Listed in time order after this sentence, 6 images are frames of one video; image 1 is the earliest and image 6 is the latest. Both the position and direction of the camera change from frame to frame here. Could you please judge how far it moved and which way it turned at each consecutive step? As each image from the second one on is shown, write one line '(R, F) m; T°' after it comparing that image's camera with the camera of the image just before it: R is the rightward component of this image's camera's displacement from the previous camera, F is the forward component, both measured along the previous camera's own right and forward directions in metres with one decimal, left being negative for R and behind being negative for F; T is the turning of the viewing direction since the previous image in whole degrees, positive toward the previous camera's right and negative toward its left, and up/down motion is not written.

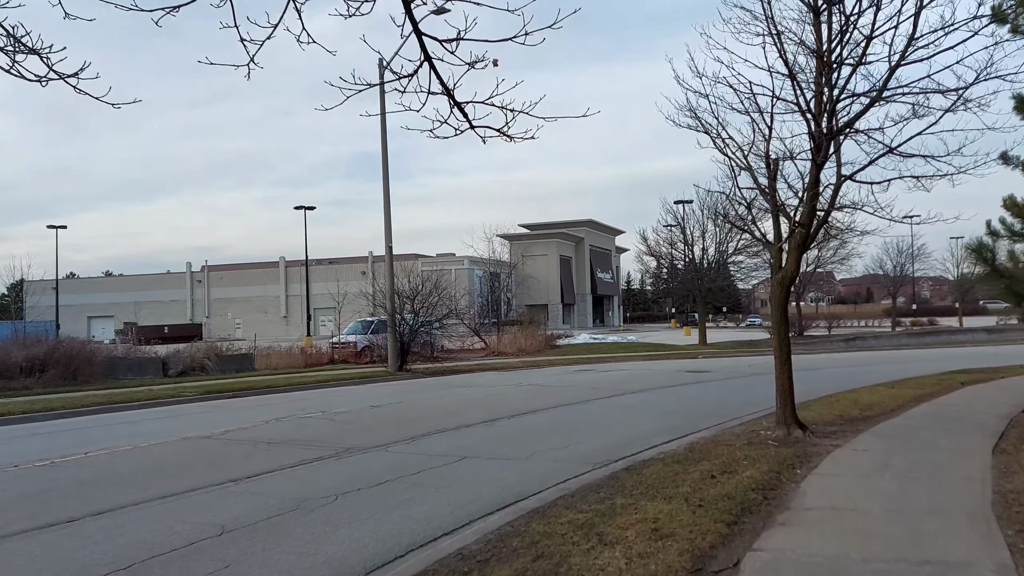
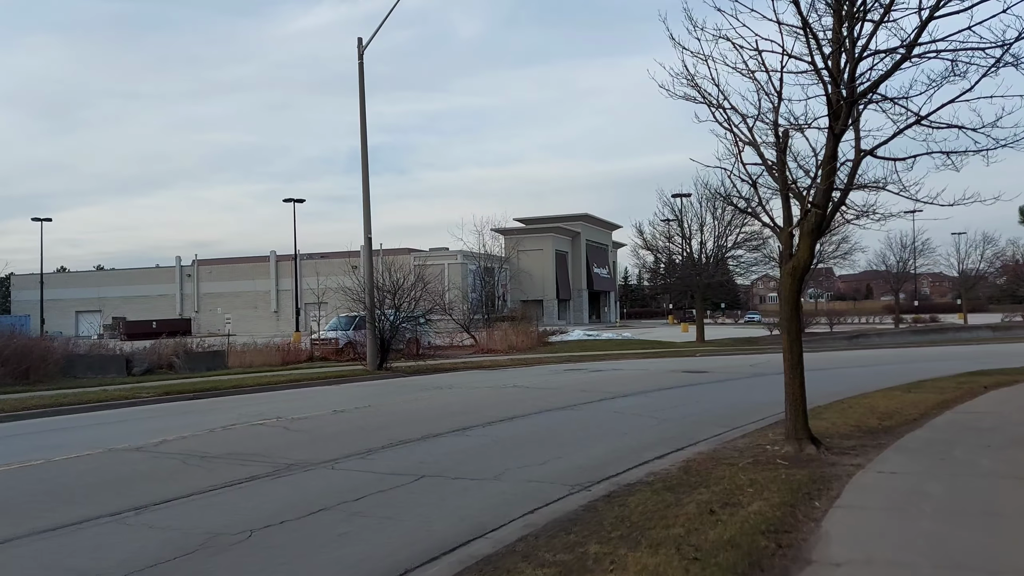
(+0.4, +1.5) m; 0°
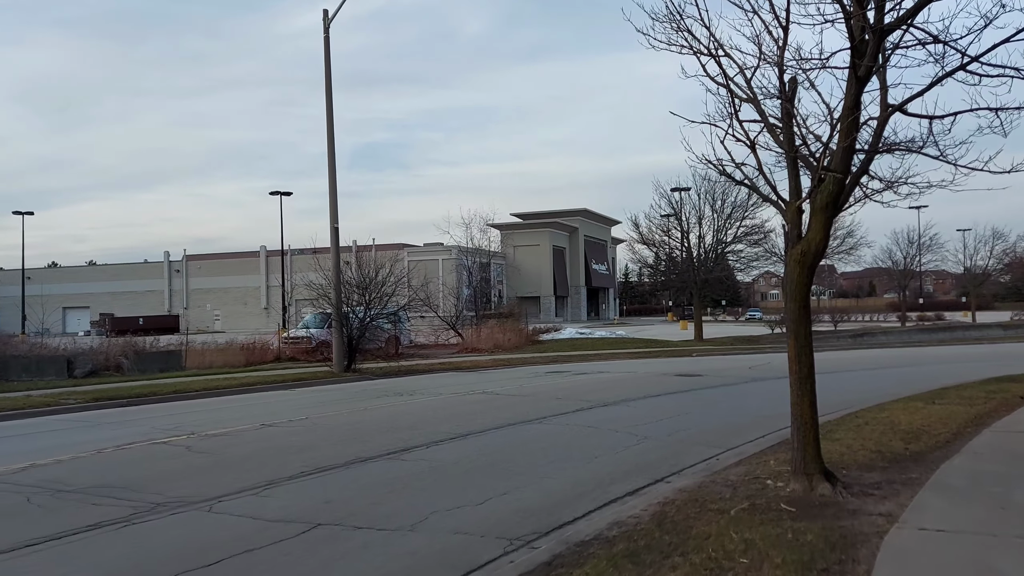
(+0.7, +2.0) m; 0°
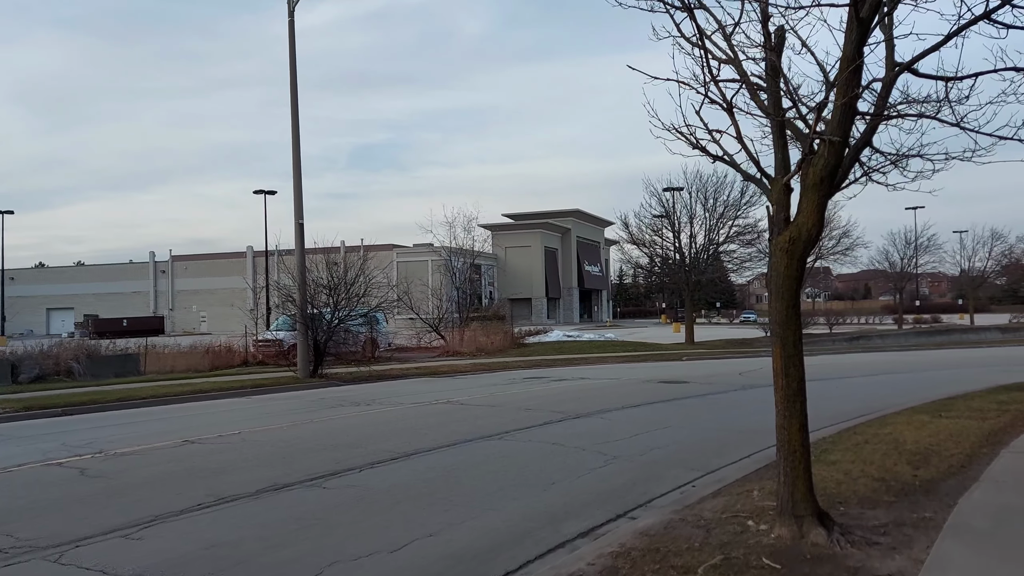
(+0.6, +1.3) m; 0°
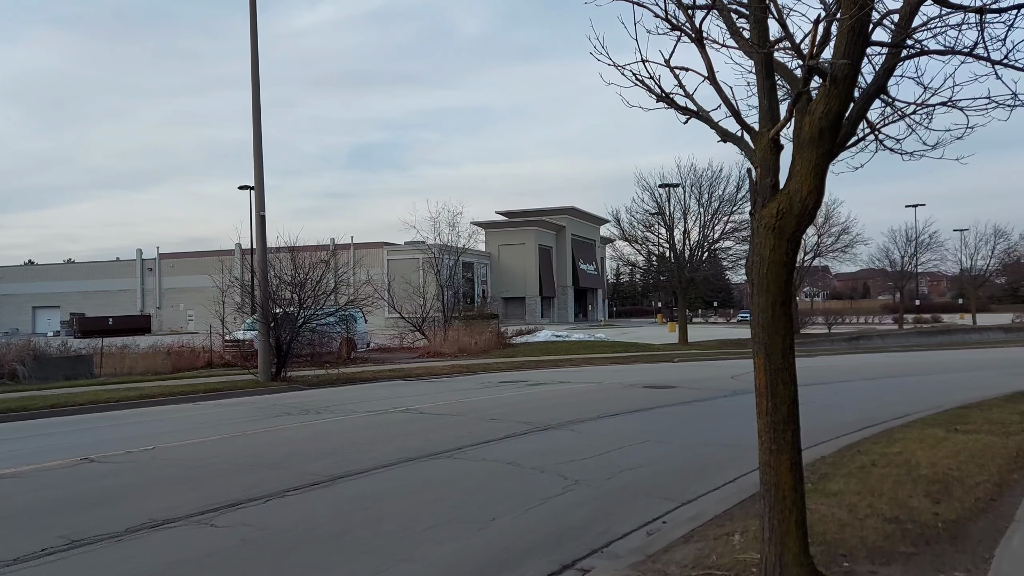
(+0.6, +1.4) m; 0°
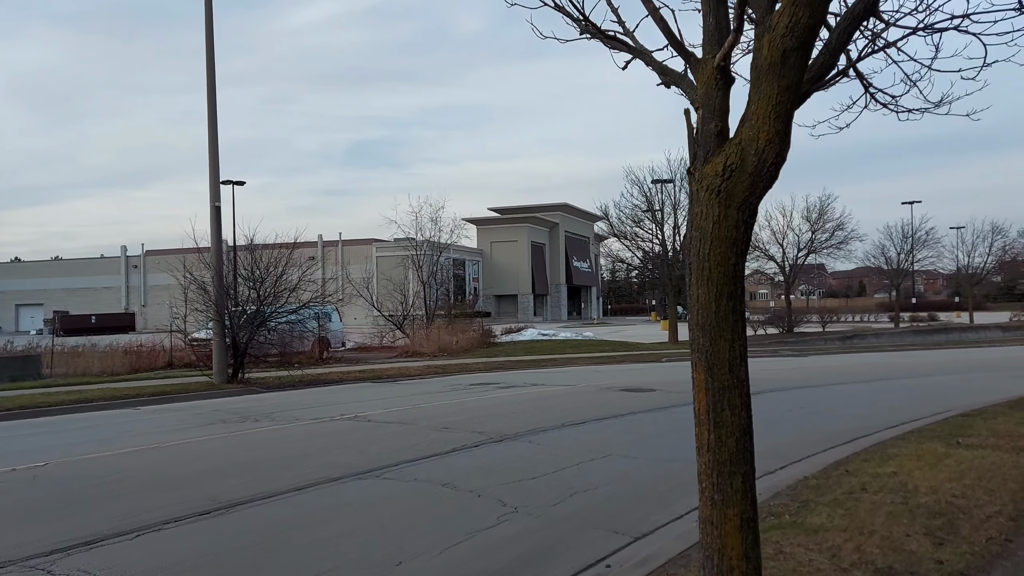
(+0.6, +1.2) m; 0°
